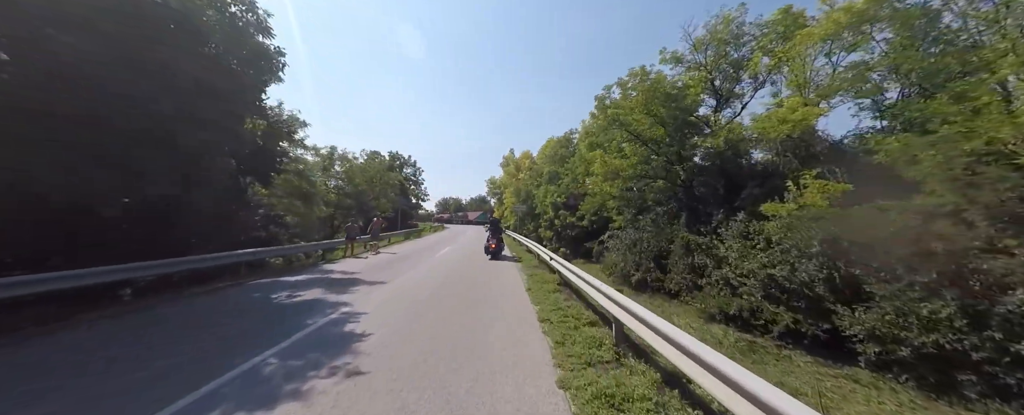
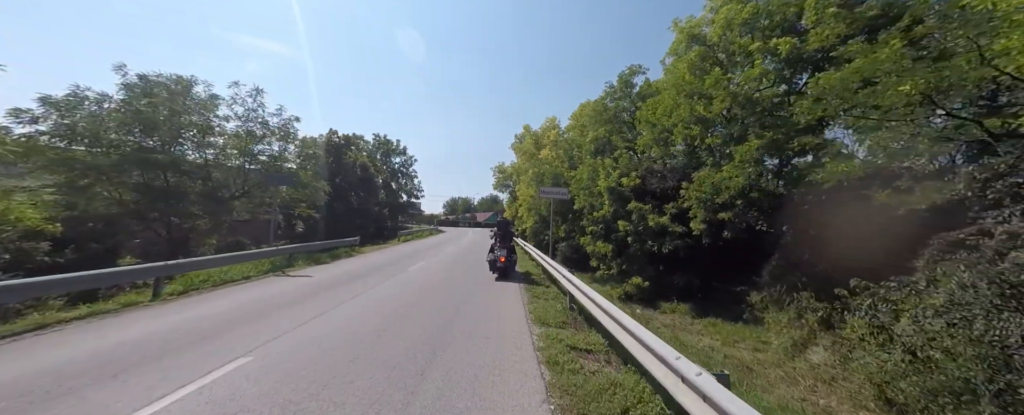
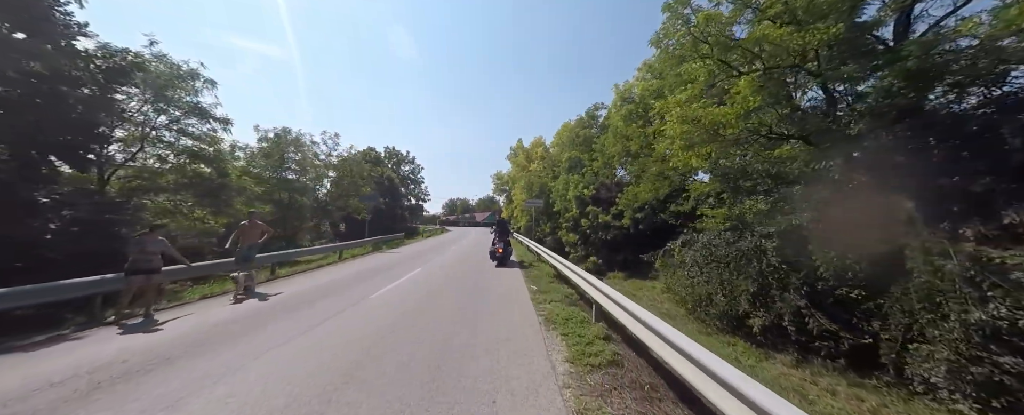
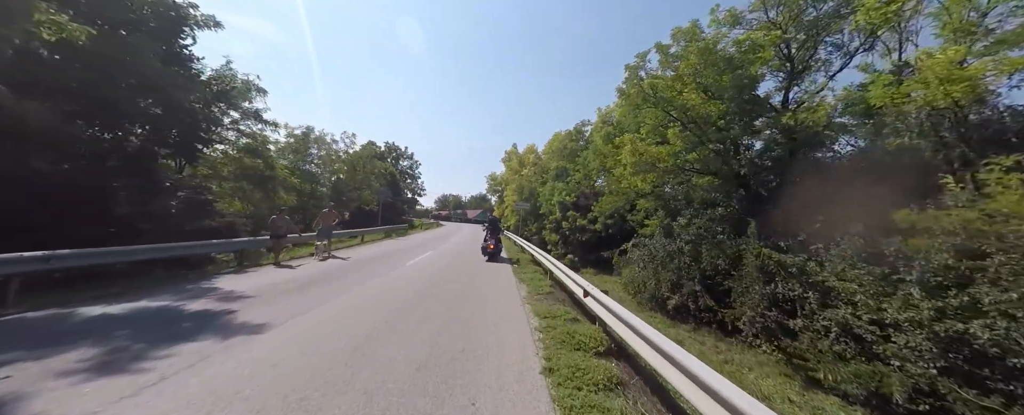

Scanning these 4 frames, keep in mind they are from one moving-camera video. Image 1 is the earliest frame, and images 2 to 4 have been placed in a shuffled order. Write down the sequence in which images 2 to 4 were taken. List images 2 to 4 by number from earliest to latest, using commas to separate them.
4, 3, 2
